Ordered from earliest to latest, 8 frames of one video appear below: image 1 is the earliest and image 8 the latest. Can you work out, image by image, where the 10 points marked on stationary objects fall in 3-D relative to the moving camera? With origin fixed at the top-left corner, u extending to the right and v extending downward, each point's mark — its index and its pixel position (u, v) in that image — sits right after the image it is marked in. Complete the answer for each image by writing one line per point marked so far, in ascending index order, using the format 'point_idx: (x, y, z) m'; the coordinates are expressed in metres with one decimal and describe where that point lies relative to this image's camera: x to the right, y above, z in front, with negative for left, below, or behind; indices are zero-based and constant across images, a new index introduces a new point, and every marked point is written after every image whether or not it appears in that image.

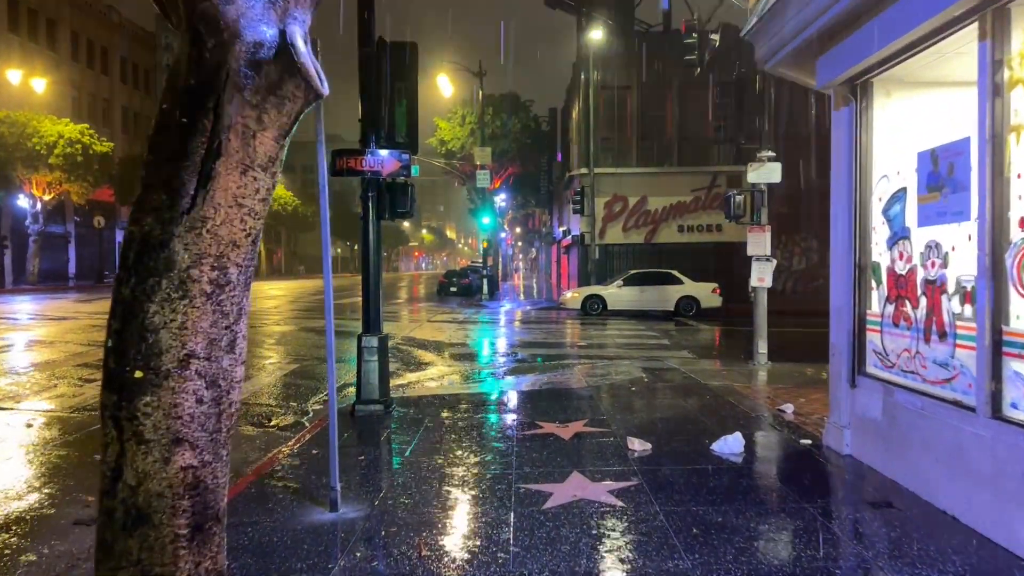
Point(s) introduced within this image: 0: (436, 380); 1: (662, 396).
0: (-1.1, -1.4, +11.0) m
1: (+1.7, -1.2, +8.4) m
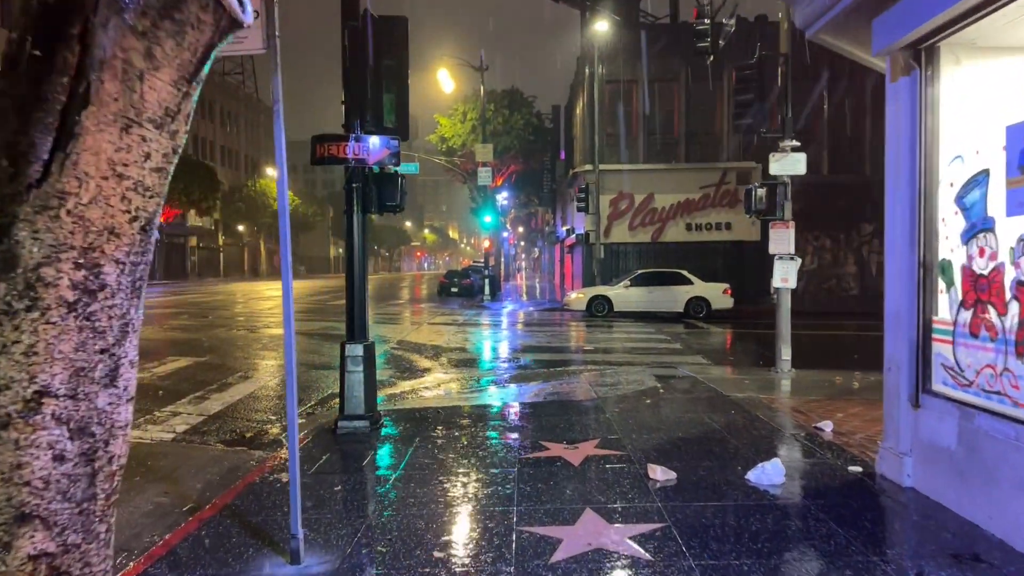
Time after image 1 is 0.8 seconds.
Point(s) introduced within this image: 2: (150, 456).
0: (-1.1, -1.4, +10.2) m
1: (+1.7, -1.3, +7.6) m
2: (-3.3, -1.5, +6.7) m
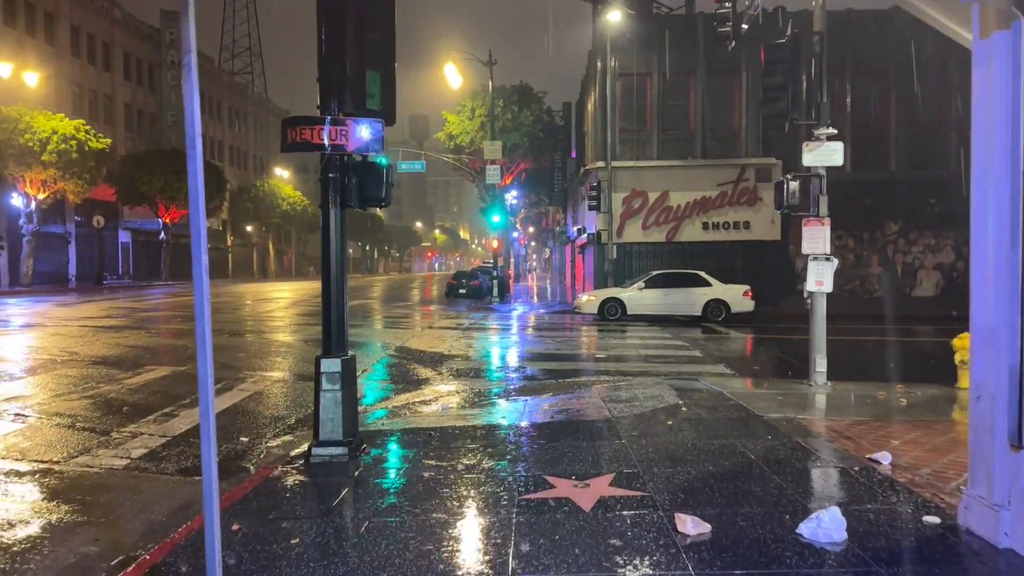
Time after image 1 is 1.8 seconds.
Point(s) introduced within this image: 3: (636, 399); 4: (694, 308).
0: (-1.0, -1.4, +9.2) m
1: (+1.8, -1.3, +6.6) m
2: (-3.3, -1.6, +5.8) m
3: (+1.4, -1.3, +8.3) m
4: (+4.7, -0.5, +18.9) m
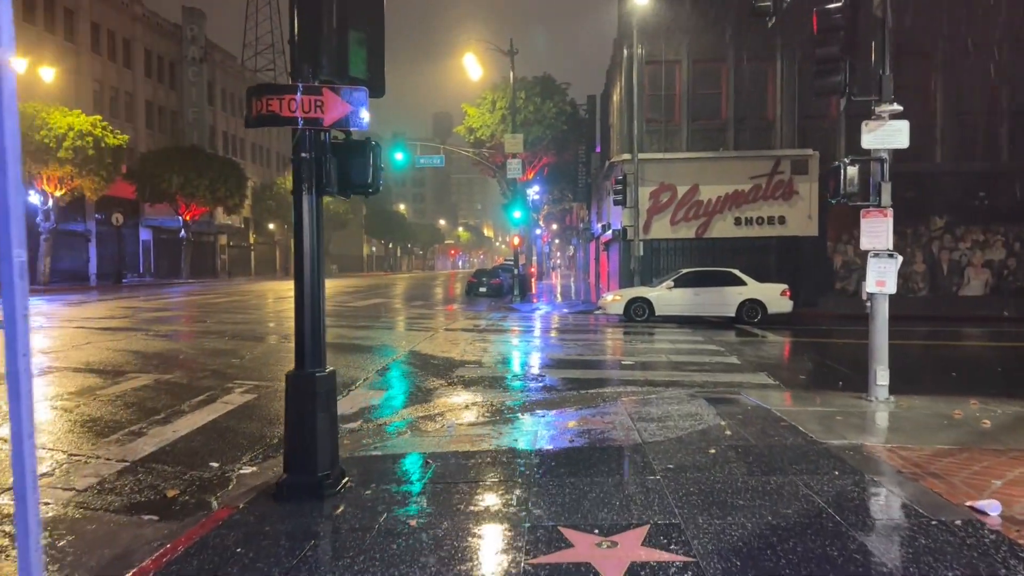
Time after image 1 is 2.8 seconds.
0: (-0.8, -1.4, +8.2) m
1: (+1.8, -1.3, +5.4) m
2: (-3.3, -1.6, +4.8) m
3: (+1.5, -1.3, +7.2) m
4: (+5.2, -0.5, +17.6) m
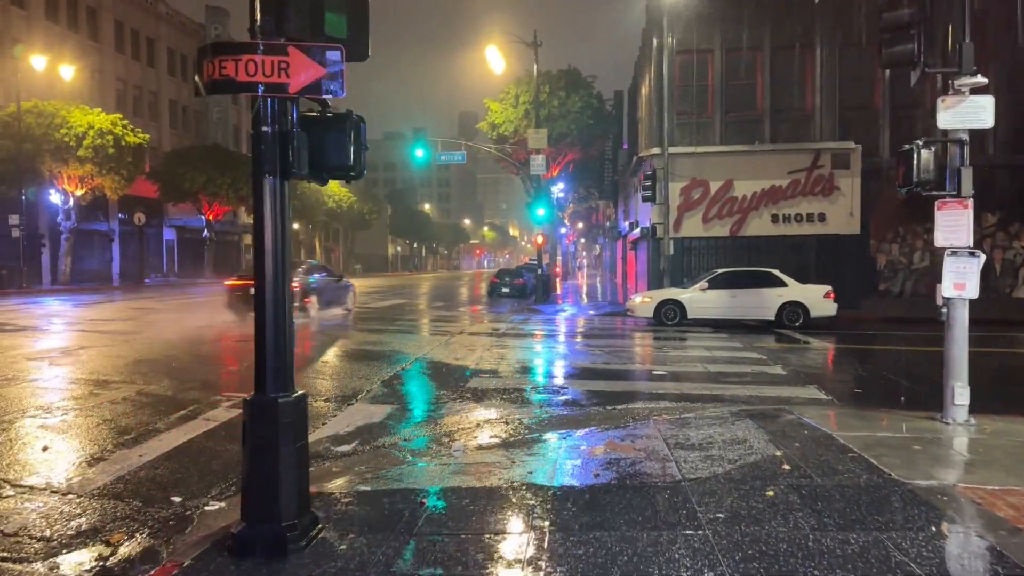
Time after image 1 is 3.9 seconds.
0: (-0.7, -1.5, +7.2) m
1: (+1.9, -1.4, +4.3) m
2: (-3.2, -1.6, +3.9) m
3: (+1.7, -1.3, +6.1) m
4: (+5.7, -0.5, +16.4) m
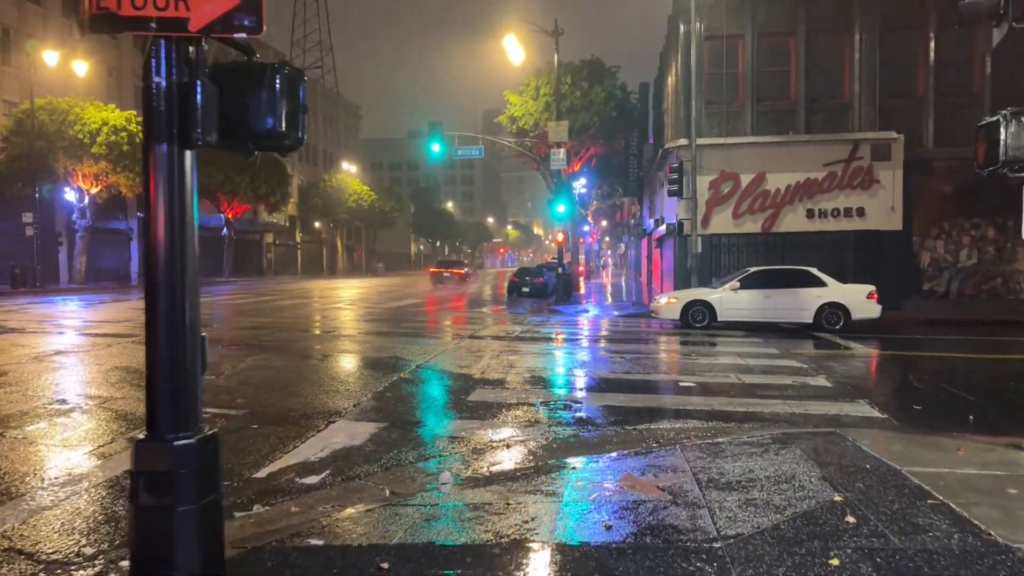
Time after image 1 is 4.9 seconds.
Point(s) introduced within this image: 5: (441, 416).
0: (-0.7, -1.5, +6.1) m
1: (+1.8, -1.4, +3.2) m
2: (-3.3, -1.7, +3.0) m
3: (+1.6, -1.3, +5.0) m
4: (+6.0, -0.5, +15.1) m
5: (-1.0, -1.4, +7.6) m
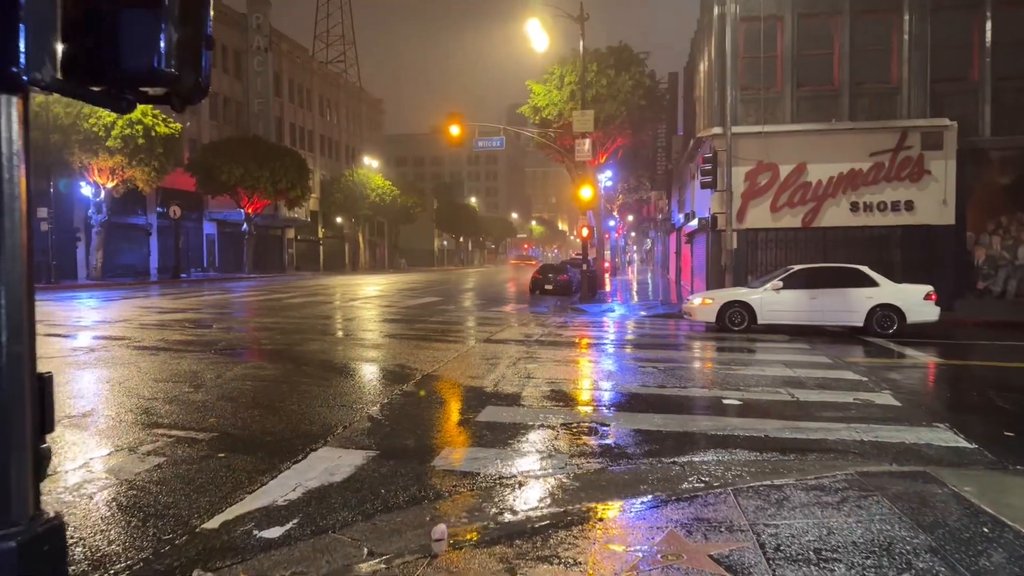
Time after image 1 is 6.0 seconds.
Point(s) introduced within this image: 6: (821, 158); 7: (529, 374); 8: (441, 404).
0: (-0.6, -1.5, +5.0) m
1: (+1.8, -1.4, +2.0) m
2: (-3.3, -1.7, +1.9) m
3: (+1.7, -1.4, +3.8) m
4: (+6.4, -0.5, +13.8) m
5: (-0.8, -1.4, +6.5) m
6: (+8.4, +3.5, +20.0) m
7: (+0.2, -1.1, +9.6) m
8: (-1.1, -1.3, +7.9) m
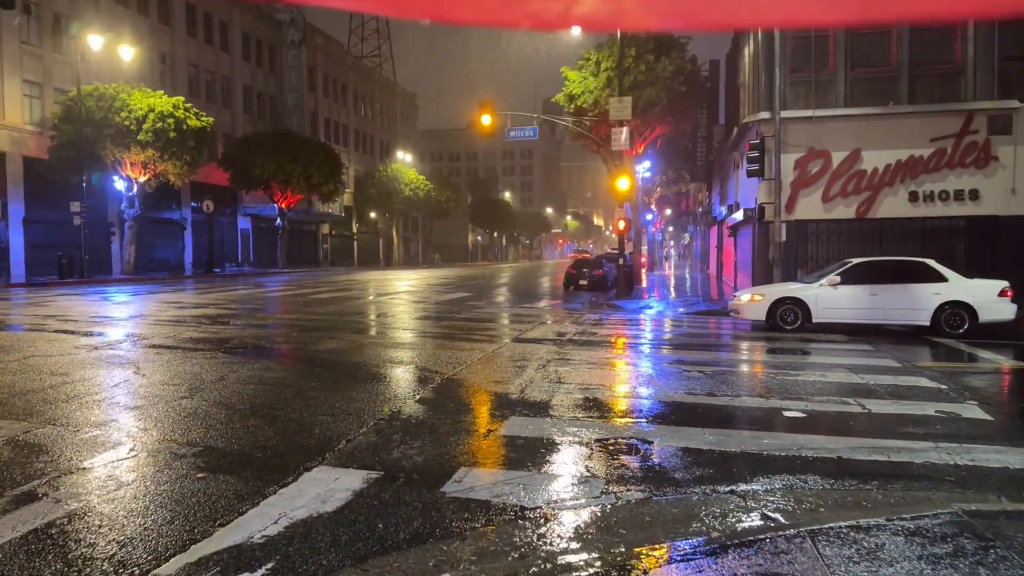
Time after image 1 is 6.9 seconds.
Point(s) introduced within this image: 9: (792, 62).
0: (-0.4, -1.5, +4.1) m
1: (+1.8, -1.4, +1.0) m
2: (-3.3, -1.7, +1.2) m
3: (+1.8, -1.4, +2.8) m
4: (+6.9, -0.5, +12.6) m
5: (-0.6, -1.4, +5.6) m
6: (+9.2, +3.7, +18.6) m
7: (+0.6, -1.1, +8.7) m
8: (-0.8, -1.2, +7.0) m
9: (+7.4, +5.9, +19.4) m
